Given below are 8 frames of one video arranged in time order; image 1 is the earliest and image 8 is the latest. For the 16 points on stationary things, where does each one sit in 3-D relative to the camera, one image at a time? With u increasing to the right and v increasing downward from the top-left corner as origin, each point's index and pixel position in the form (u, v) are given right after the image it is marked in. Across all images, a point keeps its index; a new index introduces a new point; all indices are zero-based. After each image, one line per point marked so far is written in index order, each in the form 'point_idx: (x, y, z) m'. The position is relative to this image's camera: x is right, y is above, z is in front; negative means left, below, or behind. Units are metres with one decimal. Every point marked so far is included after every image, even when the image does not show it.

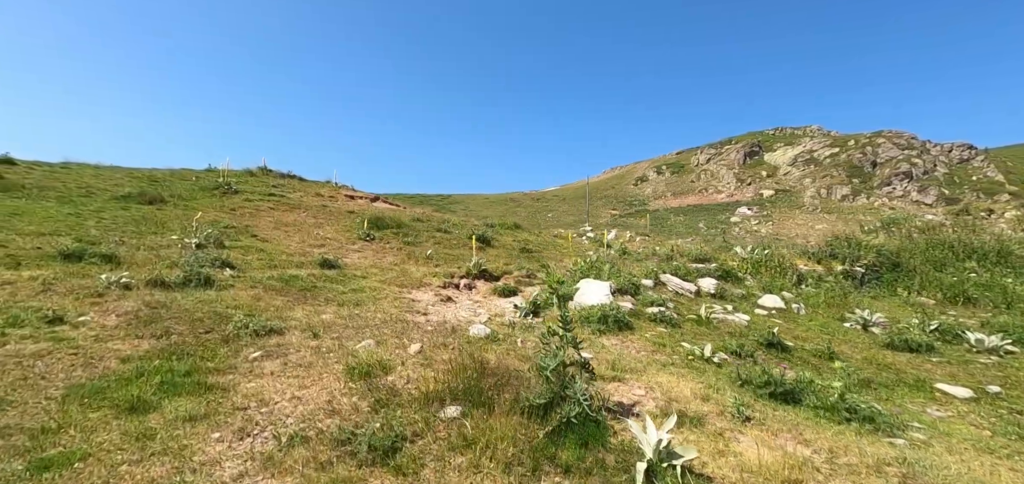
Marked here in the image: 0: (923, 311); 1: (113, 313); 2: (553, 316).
0: (+8.0, -1.4, +8.9) m
1: (-5.1, -0.9, +5.7) m
2: (+0.7, -1.2, +7.2) m
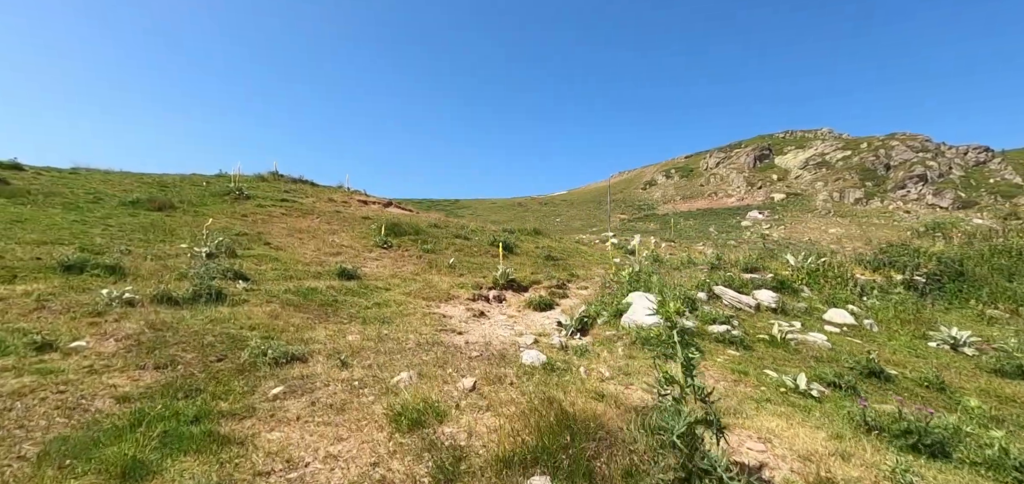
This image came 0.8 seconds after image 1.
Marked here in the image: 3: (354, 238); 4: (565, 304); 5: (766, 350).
0: (+8.7, -1.6, +8.0) m
1: (-4.5, -1.1, +4.9) m
2: (+1.3, -1.4, +6.3) m
3: (-5.7, +0.1, +15.7) m
4: (+1.2, -1.3, +9.3) m
5: (+3.3, -1.4, +5.8) m
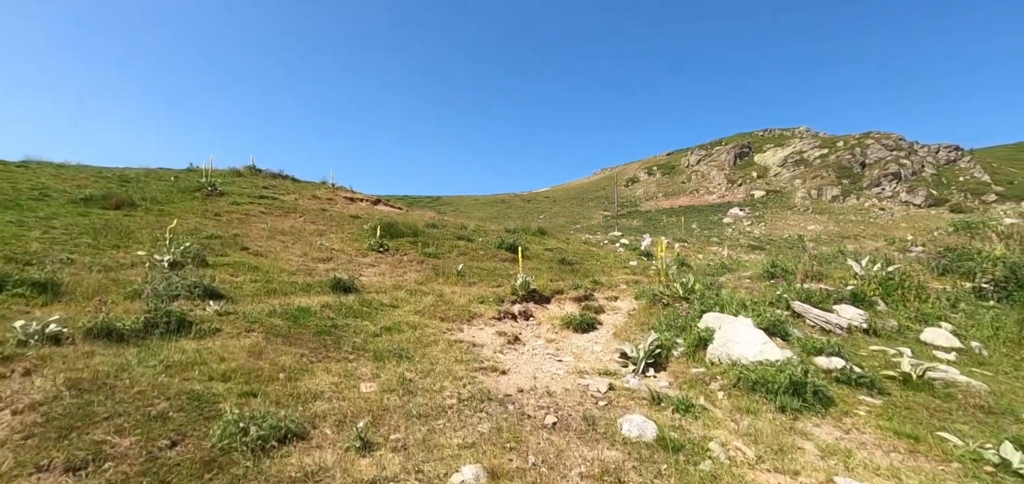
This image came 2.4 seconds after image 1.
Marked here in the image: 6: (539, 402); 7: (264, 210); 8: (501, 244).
0: (+9.3, -1.7, +6.9) m
1: (-3.8, -1.2, +3.3) m
2: (+2.0, -1.5, +4.9) m
3: (-5.4, 0.0, +14.0) m
4: (+1.7, -1.4, +7.9) m
5: (+4.0, -1.6, +4.4) m
6: (+0.2, -1.5, +4.0) m
7: (-9.3, +1.2, +16.5) m
8: (-0.4, -0.1, +15.3) m
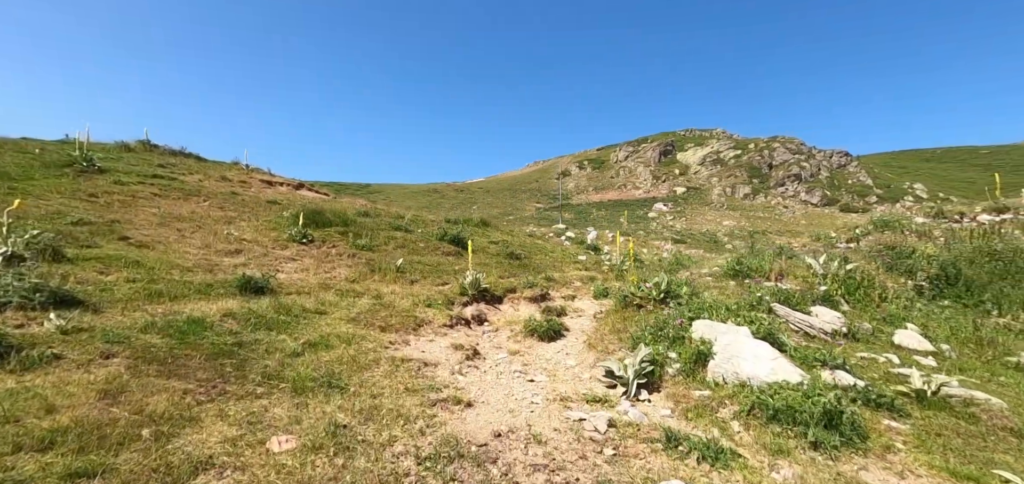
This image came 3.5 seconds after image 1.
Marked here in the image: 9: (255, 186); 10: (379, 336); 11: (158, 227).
0: (+8.7, -1.7, +7.2) m
1: (-3.7, -1.2, +1.6) m
2: (+1.7, -1.5, +4.1) m
3: (-7.0, +0.3, +12.0) m
4: (+1.0, -1.3, +7.0) m
5: (+3.8, -1.6, +3.9) m
6: (+0.1, -1.5, +3.0) m
7: (-11.1, +1.6, +13.8) m
8: (-2.2, +0.1, +14.0) m
9: (-10.9, +2.4, +18.6) m
10: (-1.8, -1.2, +5.8) m
11: (-8.5, +0.4, +10.6) m
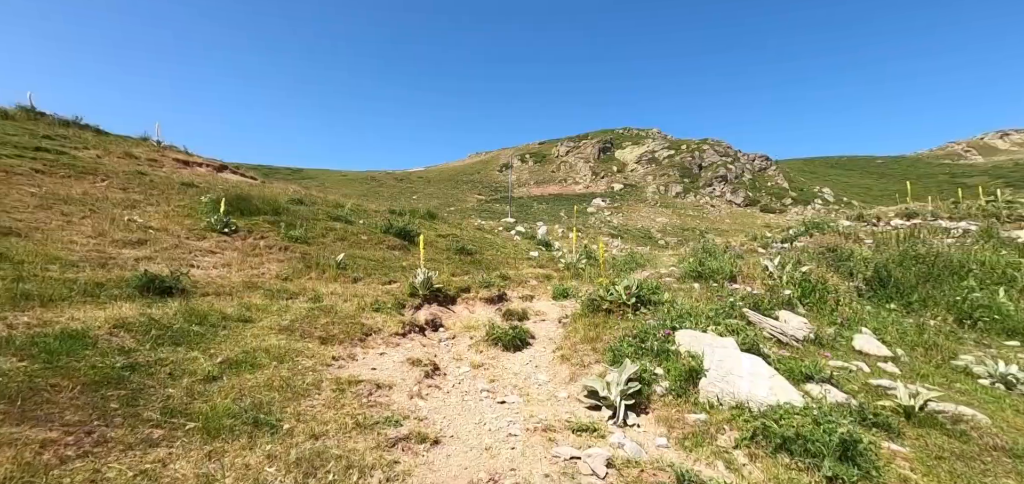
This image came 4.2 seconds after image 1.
0: (+8.0, -1.8, +7.6) m
1: (-3.6, -1.2, +0.5) m
2: (+1.5, -1.5, +3.7) m
3: (-8.1, +0.5, +10.3) m
4: (+0.4, -1.3, +6.4) m
5: (+3.6, -1.7, +3.8) m
6: (+0.1, -1.5, +2.3) m
7: (-12.5, +2.0, +11.5) m
8: (-3.7, +0.3, +12.9) m
9: (-12.9, +2.9, +16.3) m
10: (-2.2, -1.2, +4.9) m
11: (-9.5, +0.6, +8.7) m
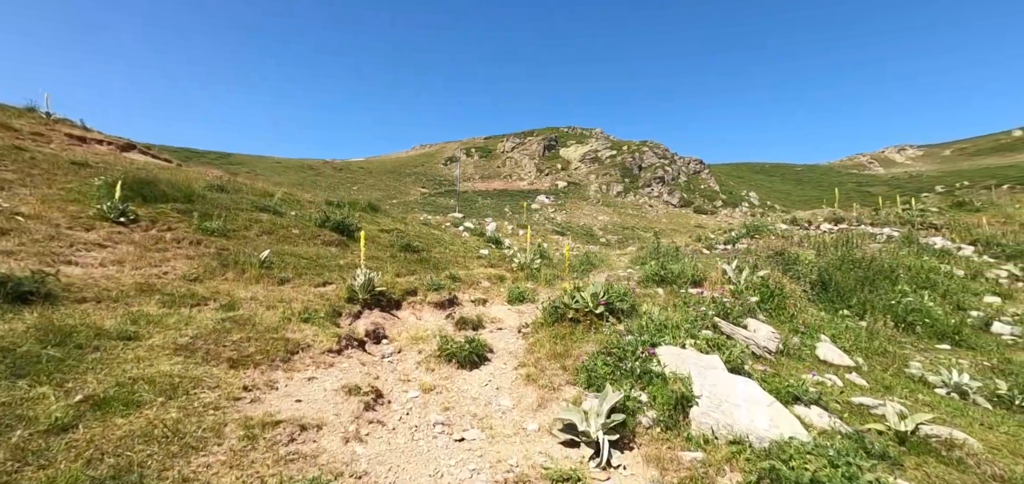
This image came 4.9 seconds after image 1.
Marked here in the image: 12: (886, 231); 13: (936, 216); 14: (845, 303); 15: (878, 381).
0: (+7.2, -1.9, +7.8) m
1: (-3.4, -1.2, -0.7) m
2: (+1.3, -1.6, +3.1) m
3: (-9.0, +0.7, +8.4) m
4: (-0.2, -1.3, +5.7) m
5: (+3.3, -1.8, +3.5) m
6: (0.0, -1.6, +1.6) m
7: (-13.5, +2.2, +9.1) m
8: (-5.0, +0.5, +11.6) m
9: (-14.5, +3.2, +13.8) m
10: (-2.5, -1.2, +3.9) m
11: (-10.2, +0.8, +6.7) m
12: (+13.9, +0.4, +16.3) m
13: (+17.7, +1.1, +18.3) m
14: (+7.6, -1.4, +10.1) m
15: (+4.8, -1.8, +5.8) m
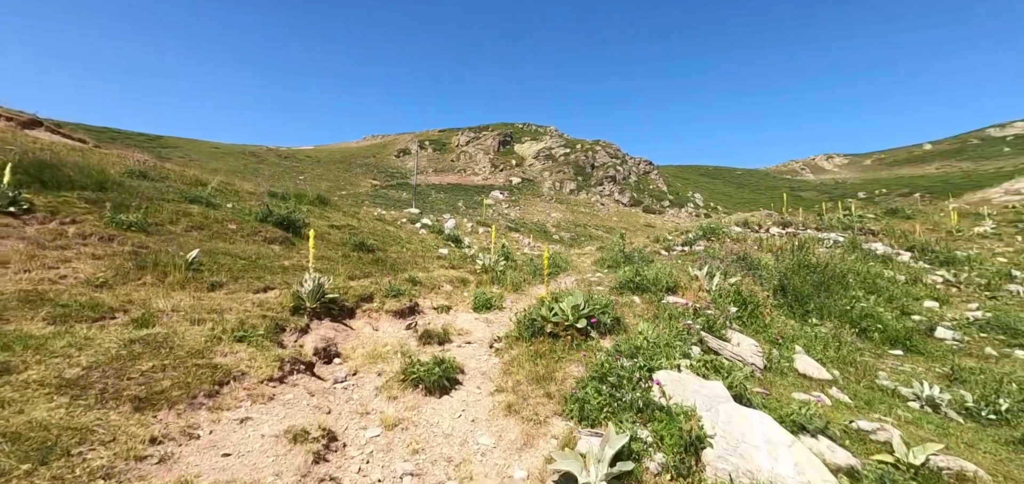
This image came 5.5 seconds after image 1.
0: (+6.6, -2.1, +8.0) m
1: (-3.0, -1.3, -1.6) m
2: (+1.2, -1.7, +2.7) m
3: (-9.6, +0.8, +6.8) m
4: (-0.5, -1.4, +5.1) m
5: (+3.2, -1.9, +3.2) m
6: (+0.1, -1.7, +1.0) m
7: (-14.0, +2.4, +7.0) m
8: (-5.9, +0.6, +10.4) m
9: (-15.5, +3.5, +11.6) m
10: (-2.6, -1.3, +3.0) m
11: (-10.5, +0.9, +5.0) m
12: (+12.5, +0.3, +17.1) m
13: (+16.0, +0.9, +19.5) m
14: (+6.8, -1.5, +10.2) m
15: (+4.5, -2.0, +5.6) m
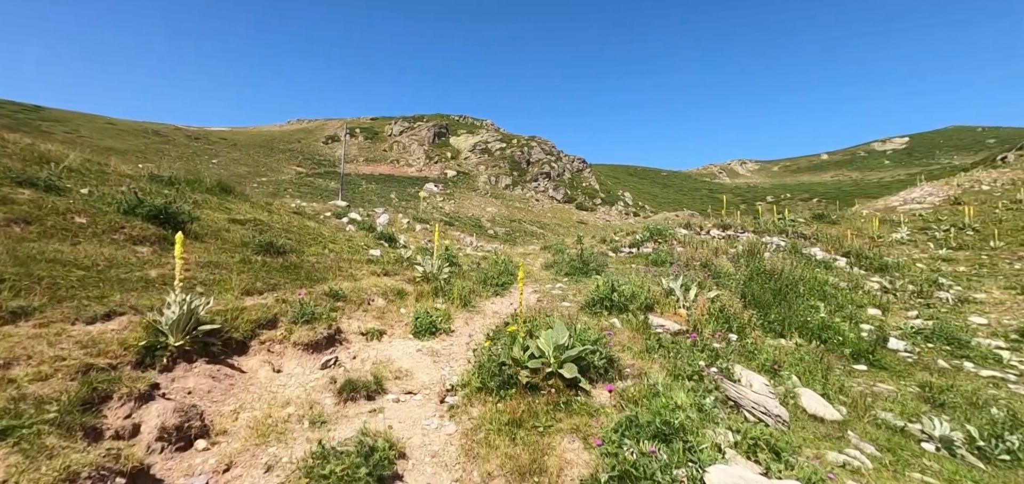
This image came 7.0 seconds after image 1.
0: (+5.8, -2.3, +7.4) m
1: (-2.2, -1.5, -3.5) m
2: (+1.3, -1.9, +1.3) m
3: (-10.0, +0.8, +3.8) m
4: (-0.8, -1.6, +3.5) m
5: (+3.1, -2.2, +2.2) m
6: (+0.4, -1.9, -0.4) m
7: (-14.4, +2.5, +3.3) m
8: (-6.9, +0.6, +7.9) m
9: (-16.5, +3.6, +7.6) m
10: (-2.6, -1.4, +1.1) m
11: (-10.6, +0.9, +1.8) m
12: (+10.3, +0.1, +17.3) m
13: (+13.4, +0.7, +20.1) m
14: (+5.7, -1.7, +9.6) m
15: (+4.0, -2.2, +4.8) m
